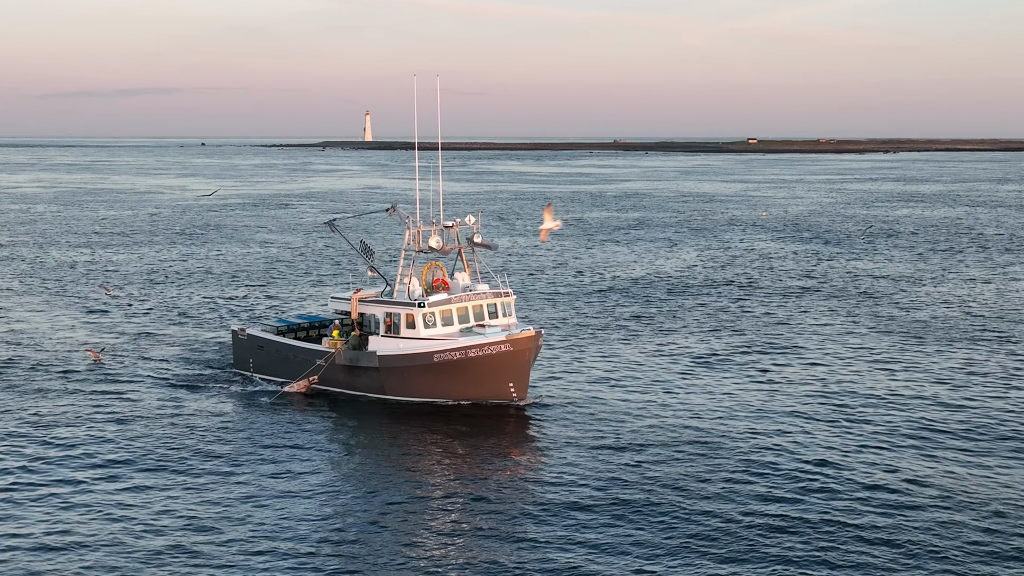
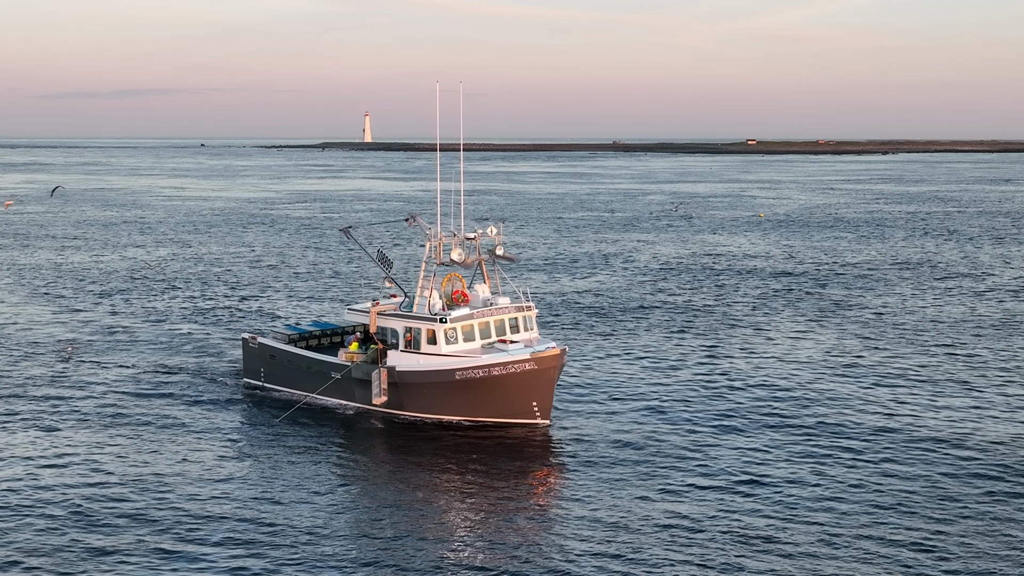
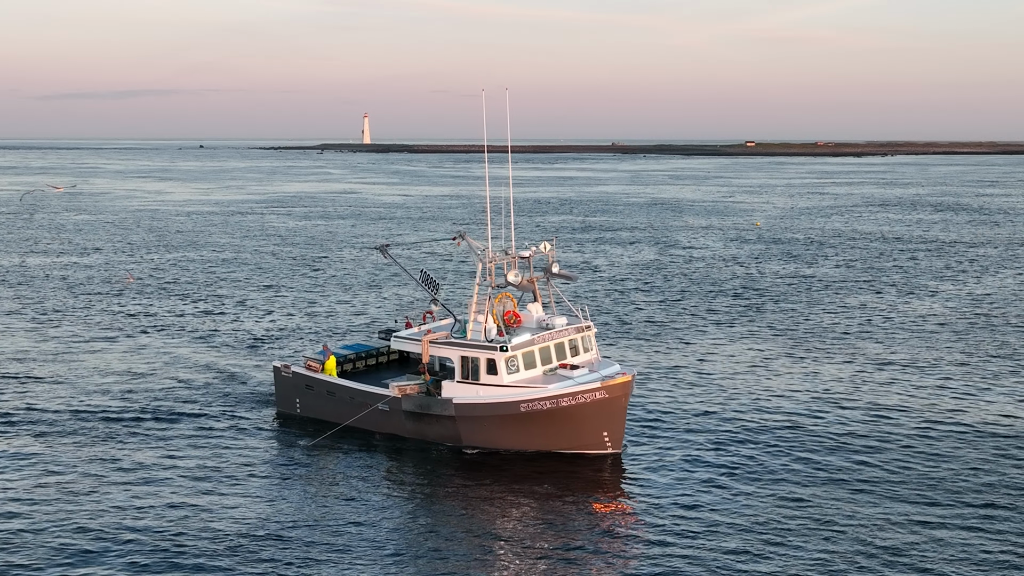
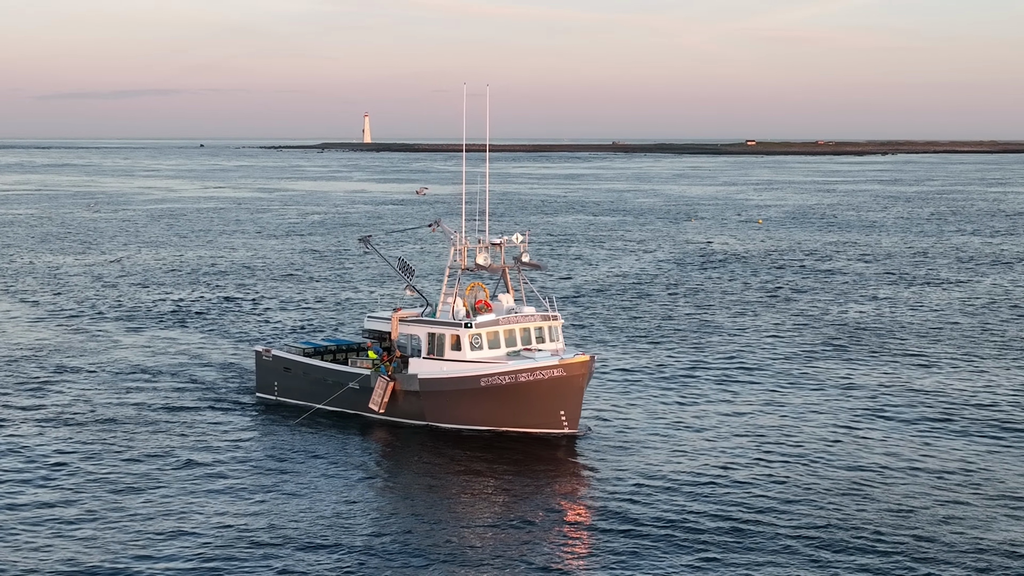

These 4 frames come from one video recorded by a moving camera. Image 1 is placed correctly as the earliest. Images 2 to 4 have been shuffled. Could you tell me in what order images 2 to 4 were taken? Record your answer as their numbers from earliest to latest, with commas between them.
2, 4, 3
